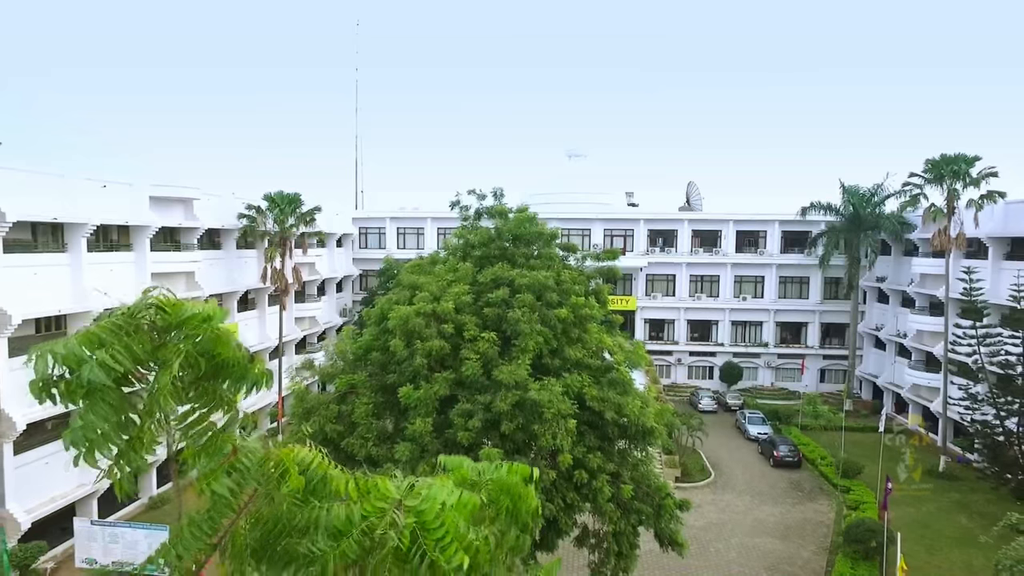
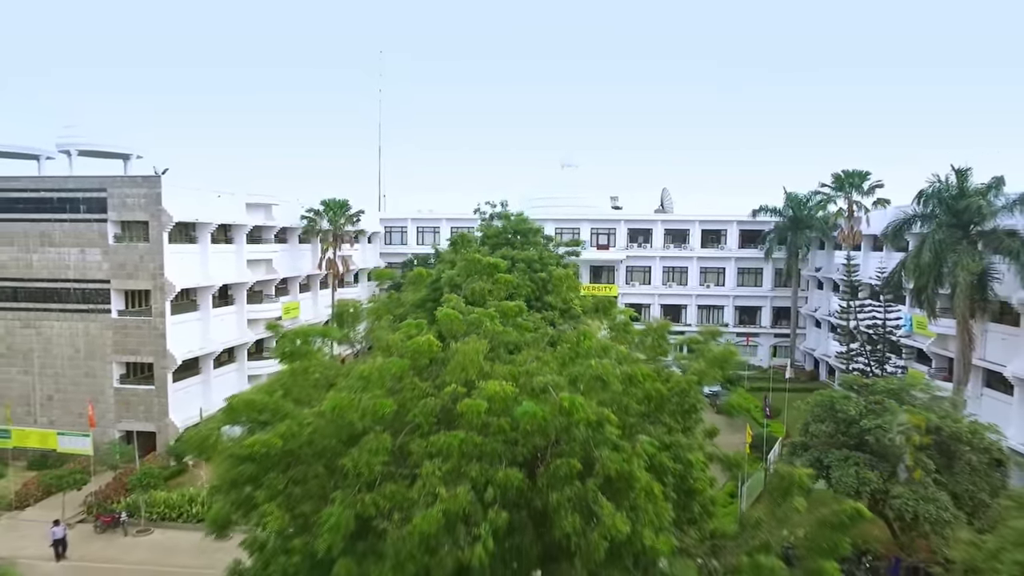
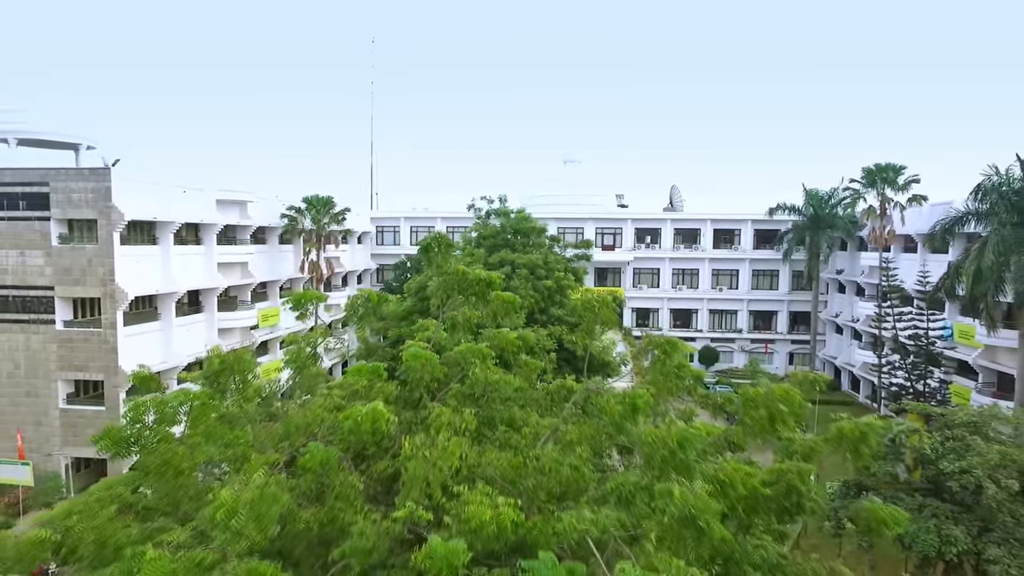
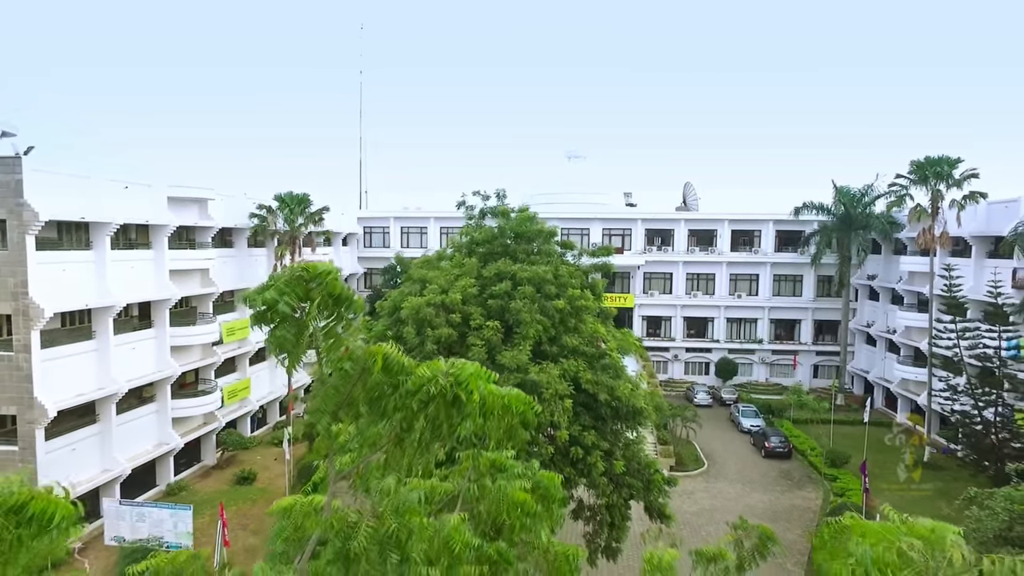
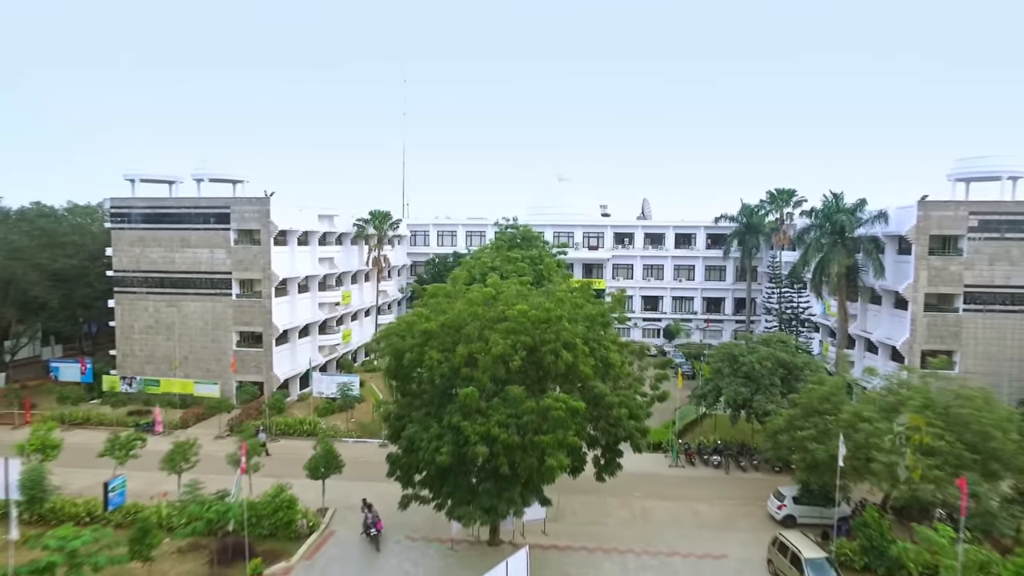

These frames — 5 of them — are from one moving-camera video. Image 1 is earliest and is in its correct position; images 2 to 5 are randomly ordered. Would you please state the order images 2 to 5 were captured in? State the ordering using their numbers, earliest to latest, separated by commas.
4, 3, 2, 5
